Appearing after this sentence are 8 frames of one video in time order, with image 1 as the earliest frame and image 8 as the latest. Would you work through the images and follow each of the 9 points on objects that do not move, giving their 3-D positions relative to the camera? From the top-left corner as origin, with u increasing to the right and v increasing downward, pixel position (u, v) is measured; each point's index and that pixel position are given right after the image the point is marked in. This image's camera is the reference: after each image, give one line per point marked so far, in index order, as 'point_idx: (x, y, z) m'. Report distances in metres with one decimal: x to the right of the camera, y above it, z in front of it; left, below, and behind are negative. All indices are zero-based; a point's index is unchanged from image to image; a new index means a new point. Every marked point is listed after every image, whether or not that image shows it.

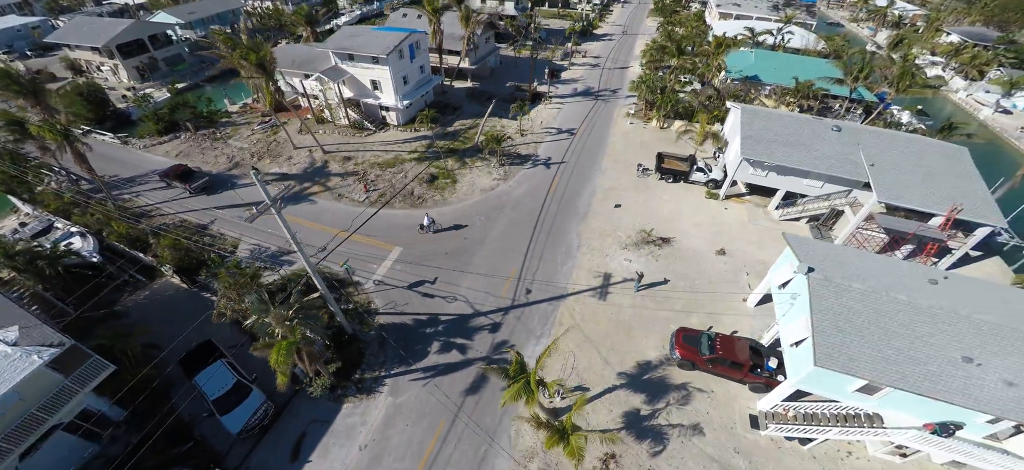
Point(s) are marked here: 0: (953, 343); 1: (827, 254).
0: (+17.7, -4.4, +15.4) m
1: (+15.2, -1.0, +18.8) m
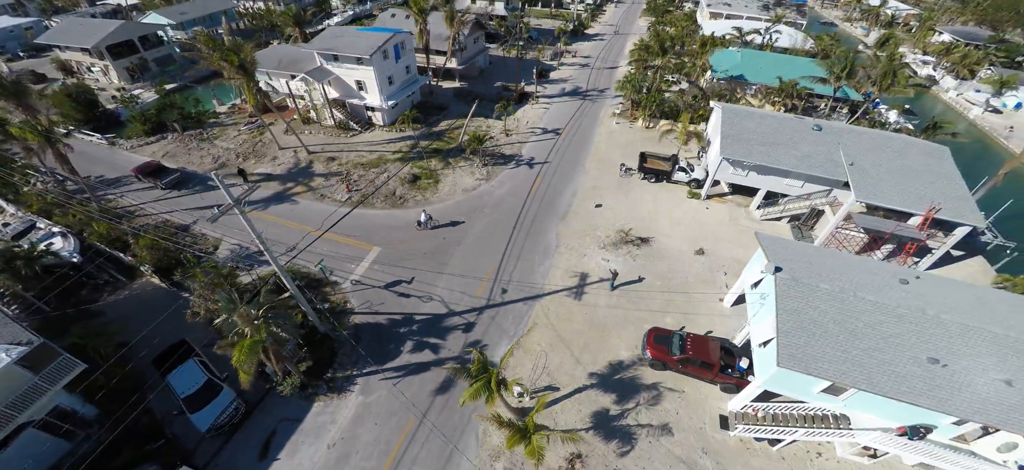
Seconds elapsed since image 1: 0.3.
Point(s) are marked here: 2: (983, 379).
0: (+16.2, -4.4, +15.3) m
1: (+13.7, -1.0, +18.7) m
2: (+17.7, -5.4, +14.4) m
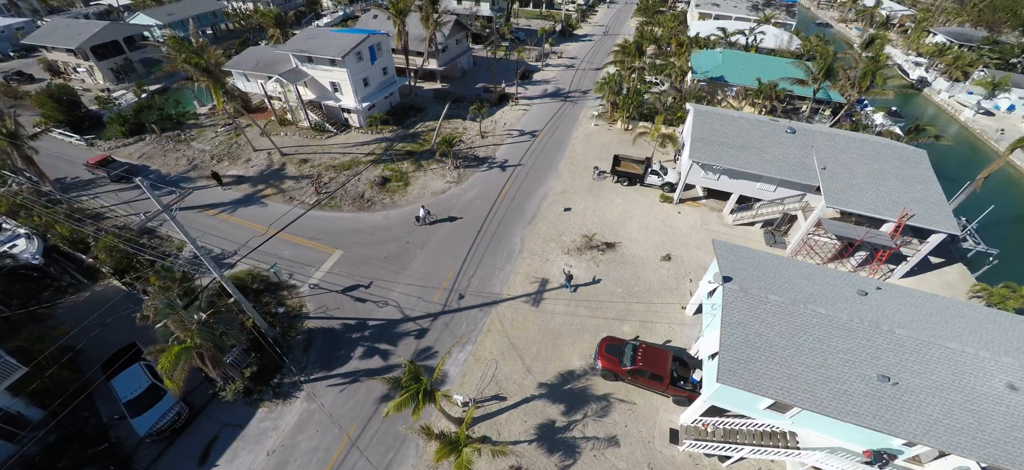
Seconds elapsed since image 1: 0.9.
0: (+13.5, -4.7, +14.6) m
1: (+11.1, -1.3, +18.1) m
2: (+15.0, -5.8, +13.7) m
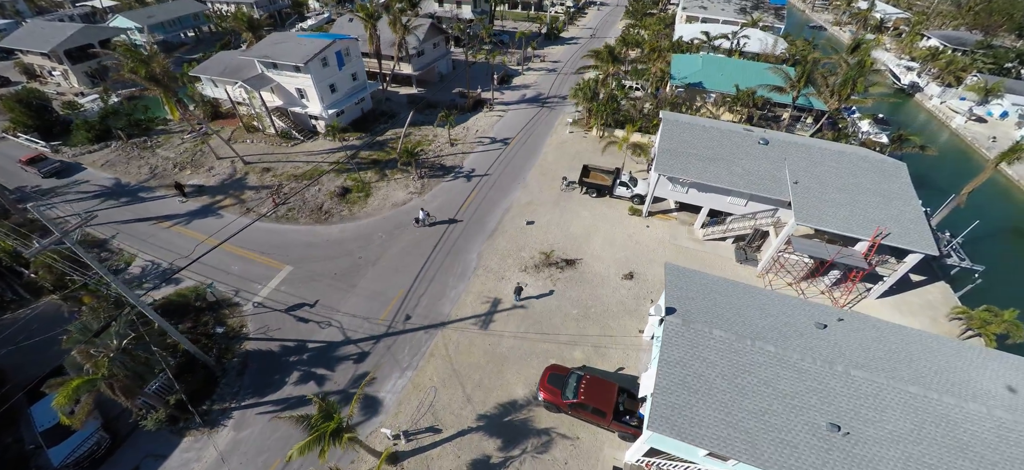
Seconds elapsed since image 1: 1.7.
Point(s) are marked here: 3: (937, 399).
0: (+10.5, -5.8, +13.2) m
1: (+8.1, -2.4, +16.7) m
2: (+11.9, -6.9, +12.3) m
3: (+14.5, -5.6, +13.3) m
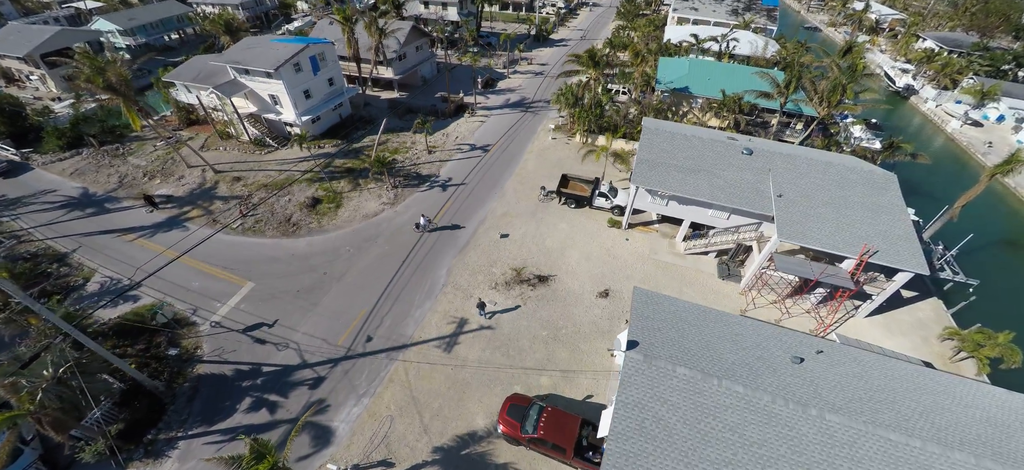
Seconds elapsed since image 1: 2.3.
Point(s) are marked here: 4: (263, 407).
0: (+8.6, -6.7, +12.1) m
1: (+6.2, -3.3, +15.6) m
2: (+10.1, -7.8, +11.2) m
3: (+12.6, -6.5, +12.1) m
4: (-12.5, -8.7, +19.4) m
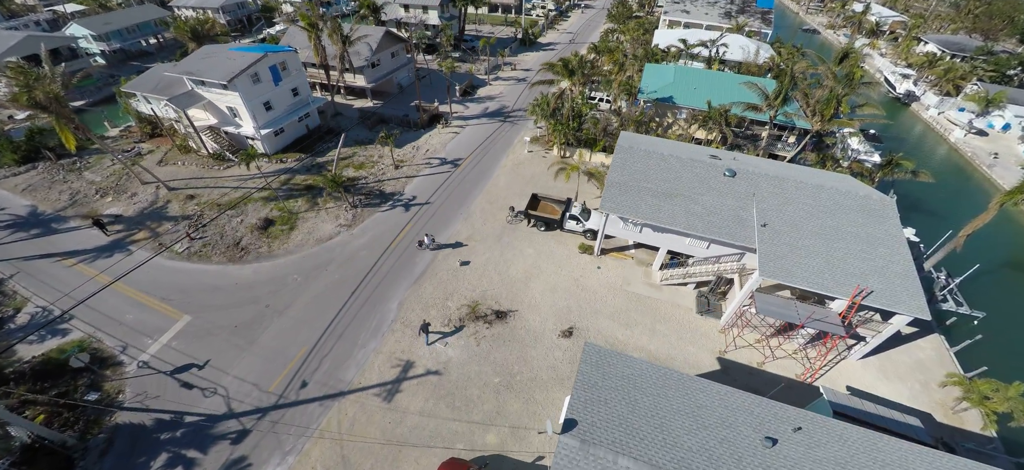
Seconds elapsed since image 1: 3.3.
0: (+6.0, -8.5, +9.9) m
1: (+3.7, -5.1, +13.4) m
2: (+7.5, -9.6, +8.9) m
3: (+10.1, -8.3, +9.8) m
4: (-15.0, -10.4, +17.4) m
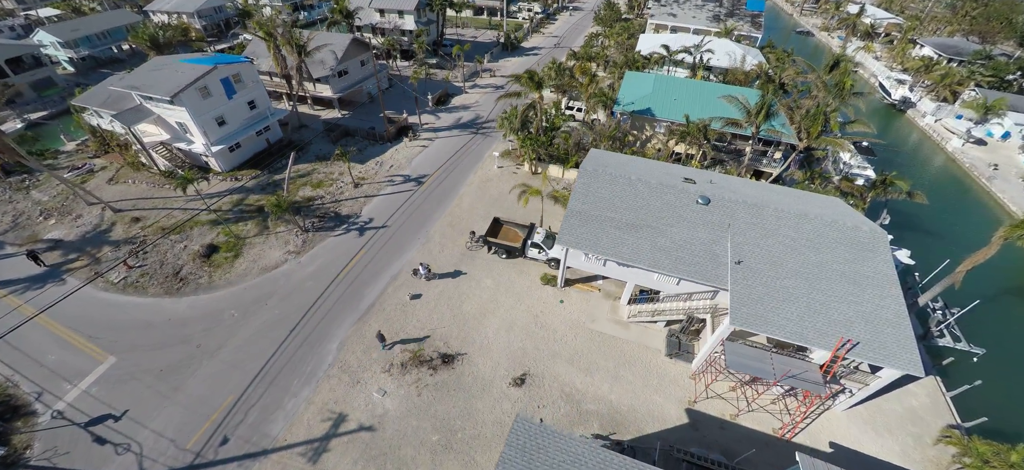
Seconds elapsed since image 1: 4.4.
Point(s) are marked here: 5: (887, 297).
0: (+3.5, -10.3, +7.8) m
1: (+1.1, -6.9, +11.4) m
2: (+4.9, -11.3, +6.9) m
3: (+7.5, -10.0, +7.8) m
4: (-17.5, -12.3, +15.4) m
5: (+16.3, -2.6, +17.0) m
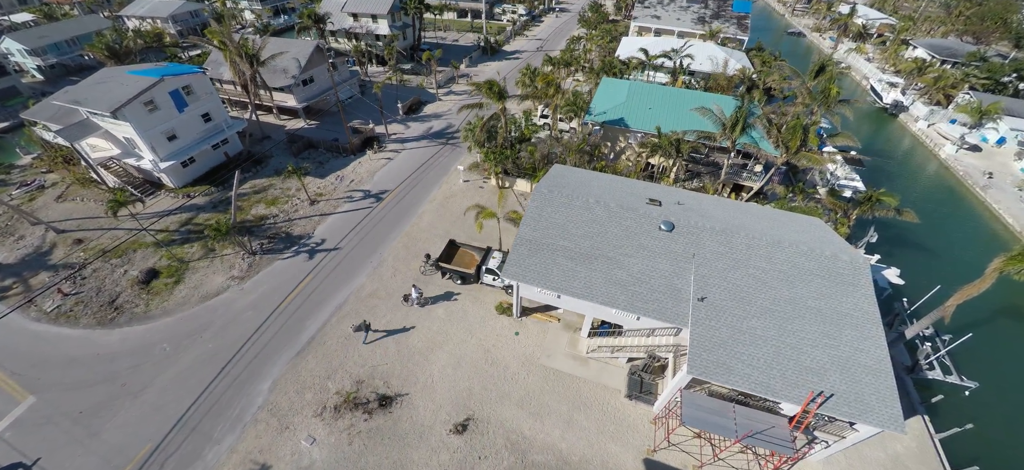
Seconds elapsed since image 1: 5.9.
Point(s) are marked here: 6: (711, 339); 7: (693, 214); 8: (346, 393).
0: (+0.9, -11.7, +6.2) m
1: (-1.4, -8.3, +9.7) m
2: (+2.4, -12.7, +5.3) m
3: (+5.0, -11.4, +6.1) m
4: (-20.0, -13.9, +13.8) m
5: (+13.7, -3.9, +15.3) m
6: (+7.8, -3.9, +15.4) m
7: (+9.4, +1.3, +20.2) m
8: (-7.7, -7.4, +18.4) m
